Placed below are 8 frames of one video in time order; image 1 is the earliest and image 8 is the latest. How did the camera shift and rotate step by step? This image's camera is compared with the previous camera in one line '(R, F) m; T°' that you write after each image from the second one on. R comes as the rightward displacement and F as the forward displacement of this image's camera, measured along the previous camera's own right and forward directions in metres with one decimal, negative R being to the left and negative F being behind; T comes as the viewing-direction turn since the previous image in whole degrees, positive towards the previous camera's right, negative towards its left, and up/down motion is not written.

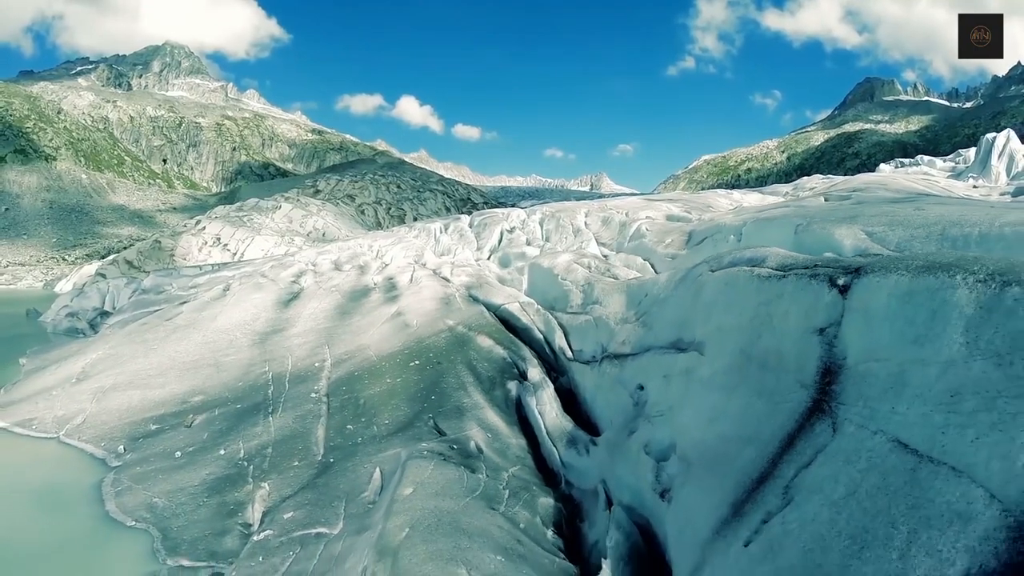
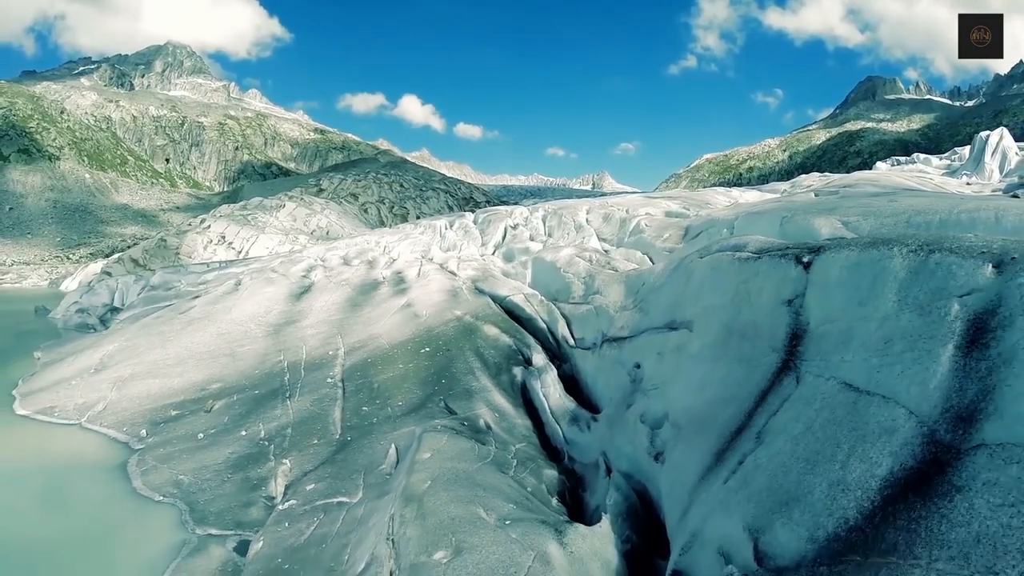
(-0.1, -0.8) m; 0°
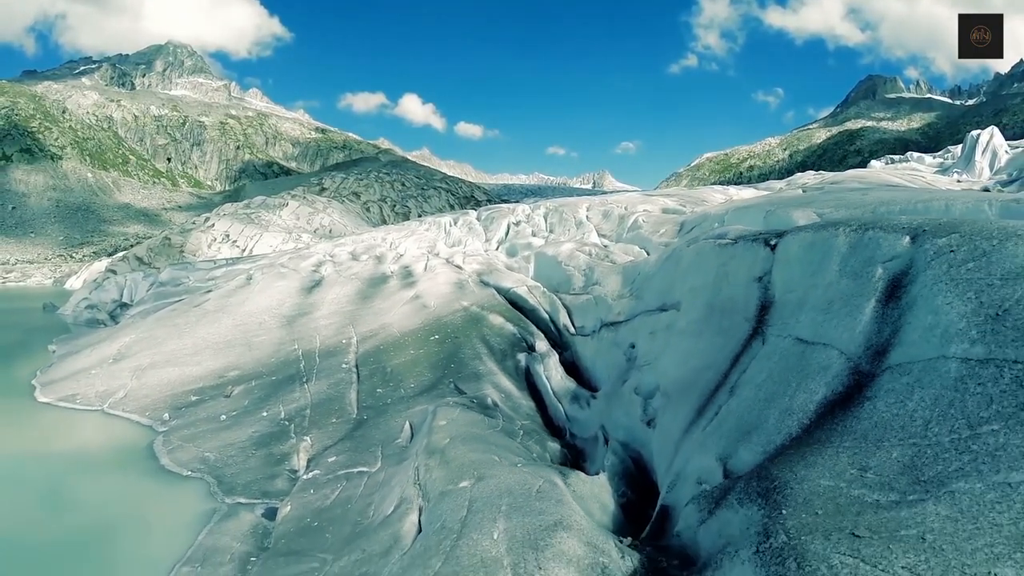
(-0.1, -1.0) m; 0°
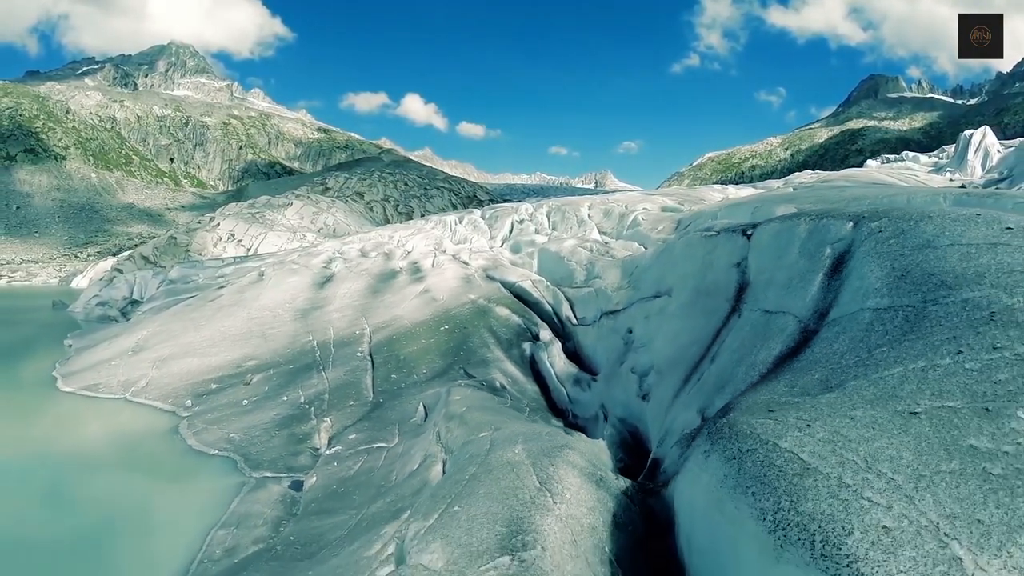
(-0.1, -1.0) m; 0°
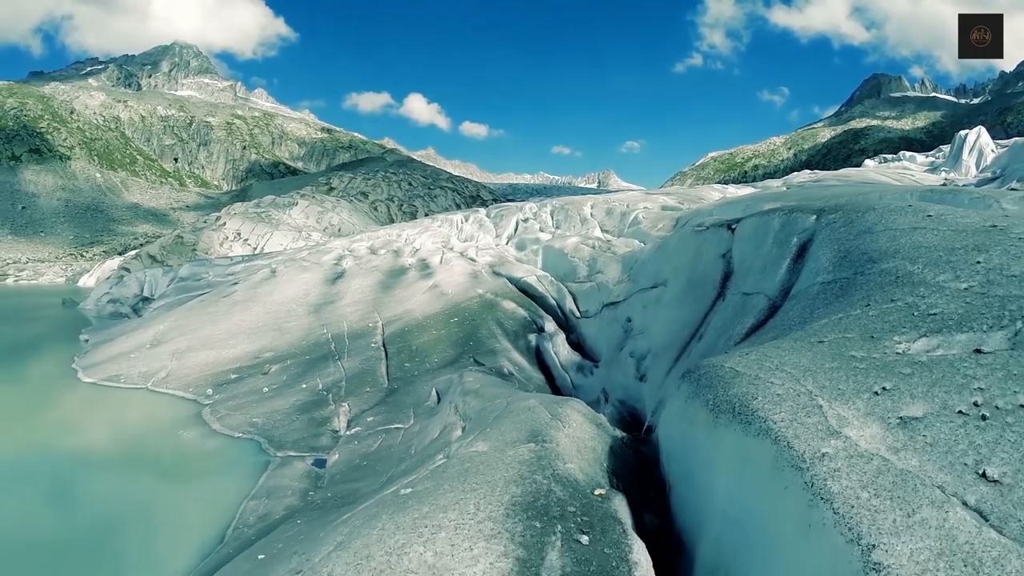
(-0.1, -1.0) m; 0°
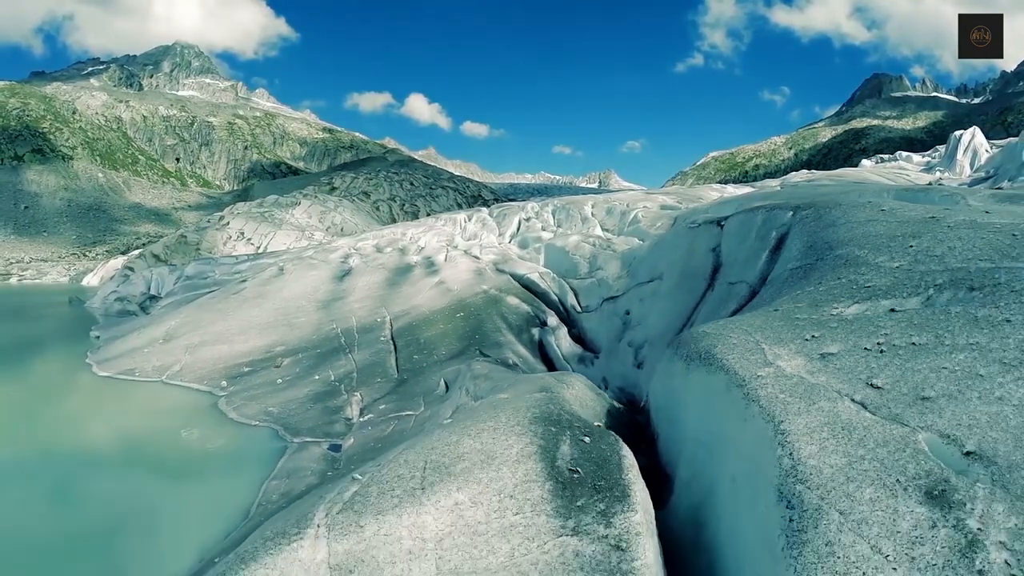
(-0.1, -0.8) m; 0°
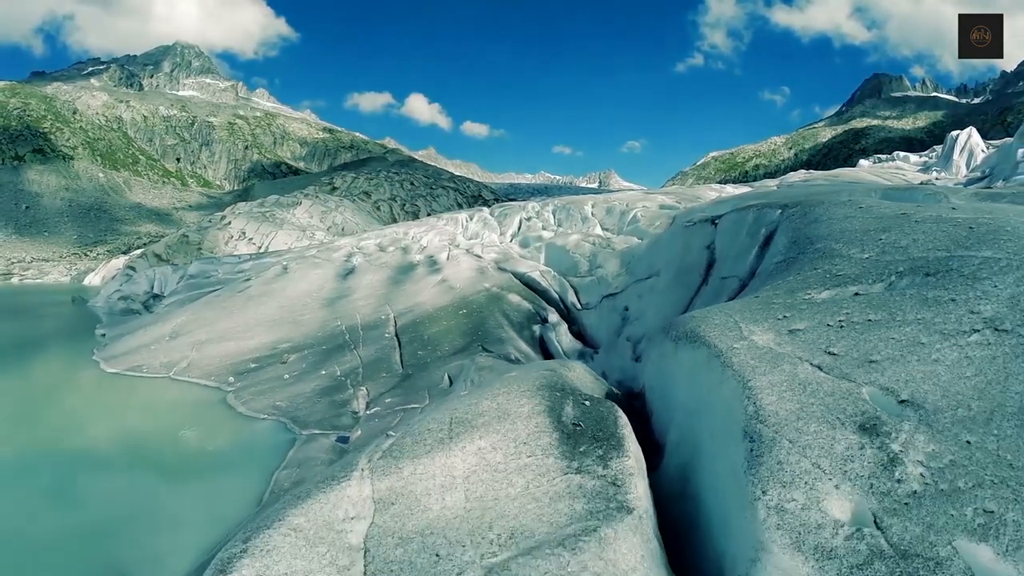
(-0.1, -0.4) m; 0°
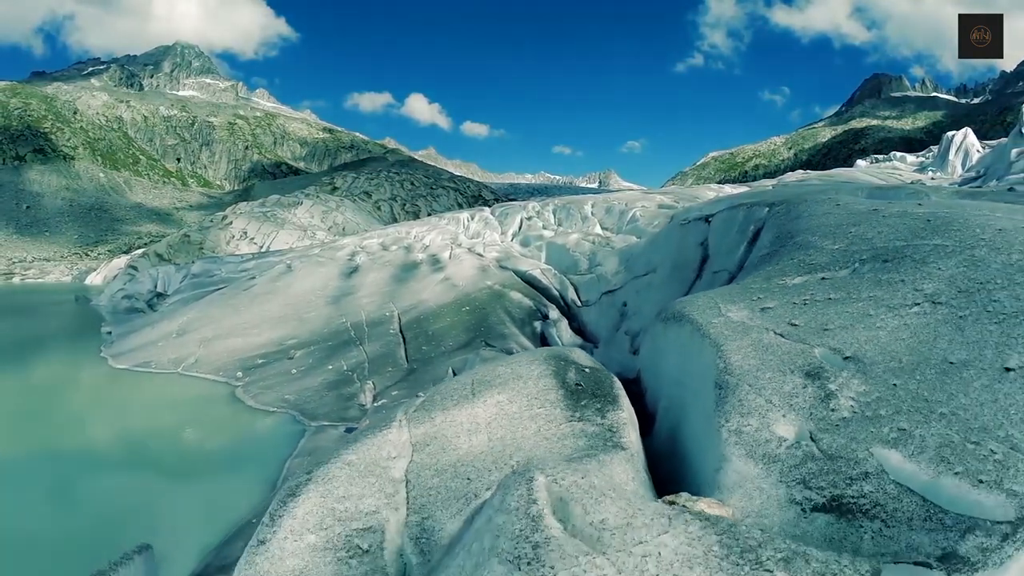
(-0.1, -0.5) m; 0°
